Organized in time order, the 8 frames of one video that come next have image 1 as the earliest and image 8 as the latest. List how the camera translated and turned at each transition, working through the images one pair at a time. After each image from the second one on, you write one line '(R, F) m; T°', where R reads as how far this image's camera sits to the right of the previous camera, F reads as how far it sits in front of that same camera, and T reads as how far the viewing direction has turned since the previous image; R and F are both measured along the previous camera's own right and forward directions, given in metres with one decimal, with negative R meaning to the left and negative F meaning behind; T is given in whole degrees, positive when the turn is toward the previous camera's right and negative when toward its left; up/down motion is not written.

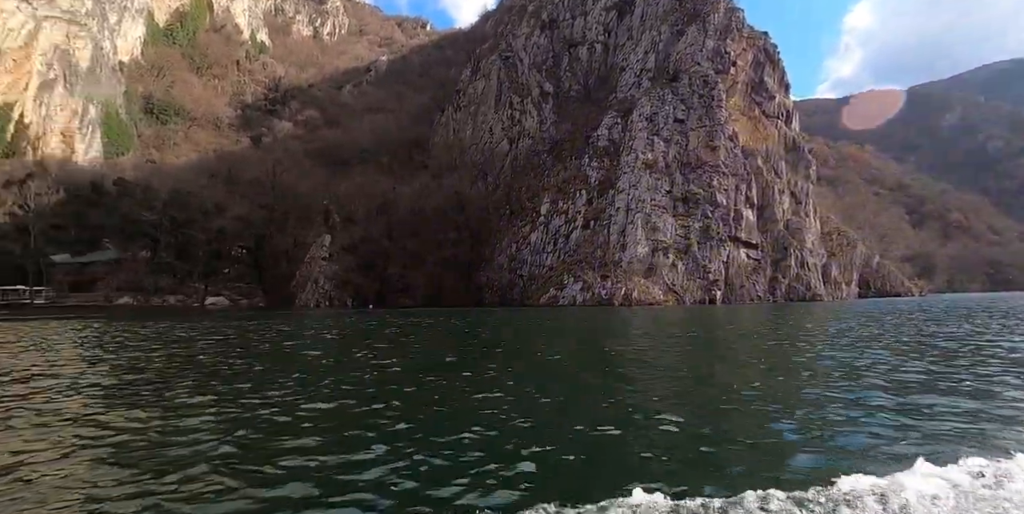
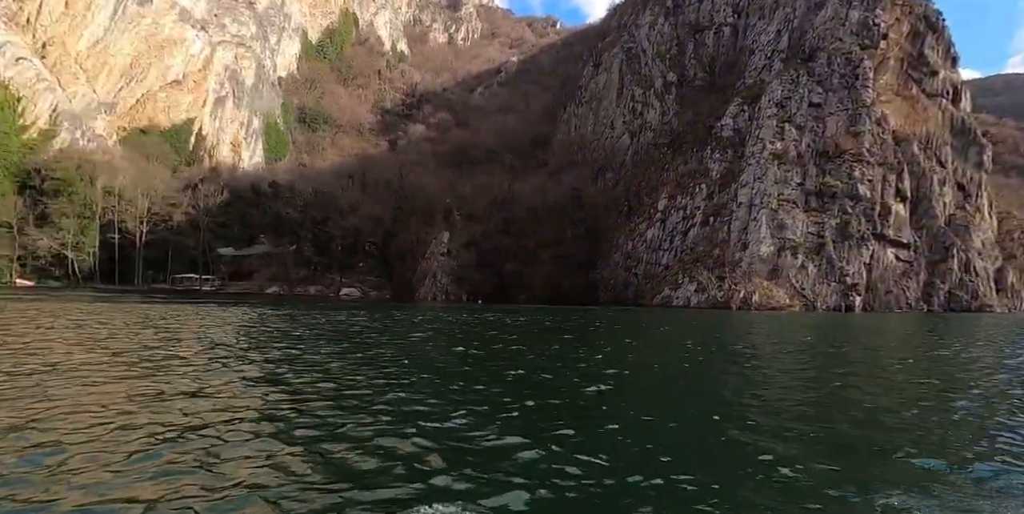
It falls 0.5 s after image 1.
(+3.4, +1.6) m; -14°
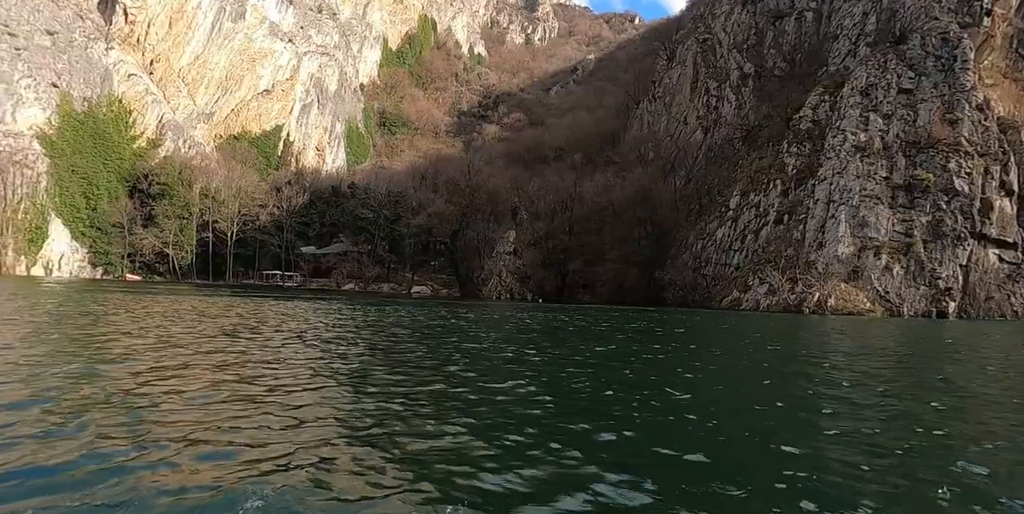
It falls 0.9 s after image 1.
(+2.7, +0.7) m; -8°
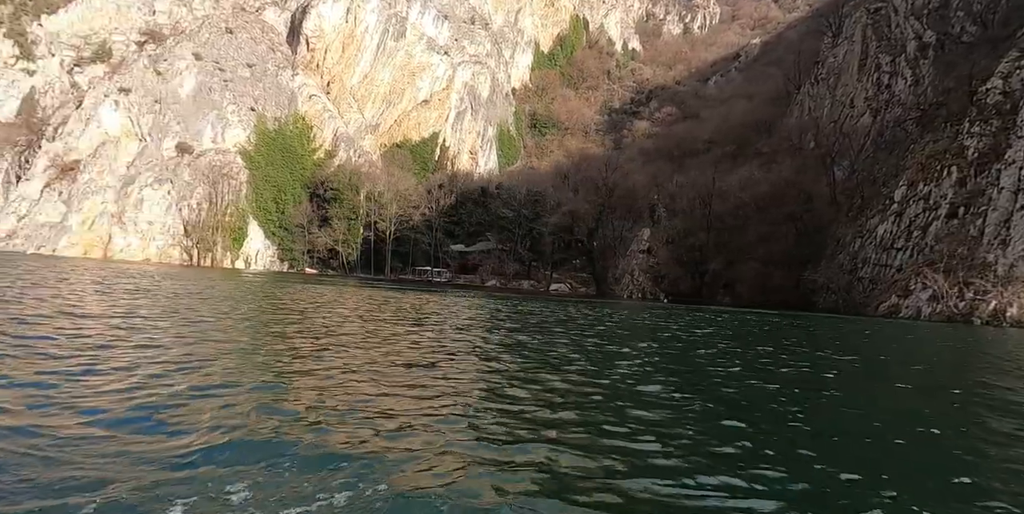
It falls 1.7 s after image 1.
(+4.8, +0.9) m; -16°
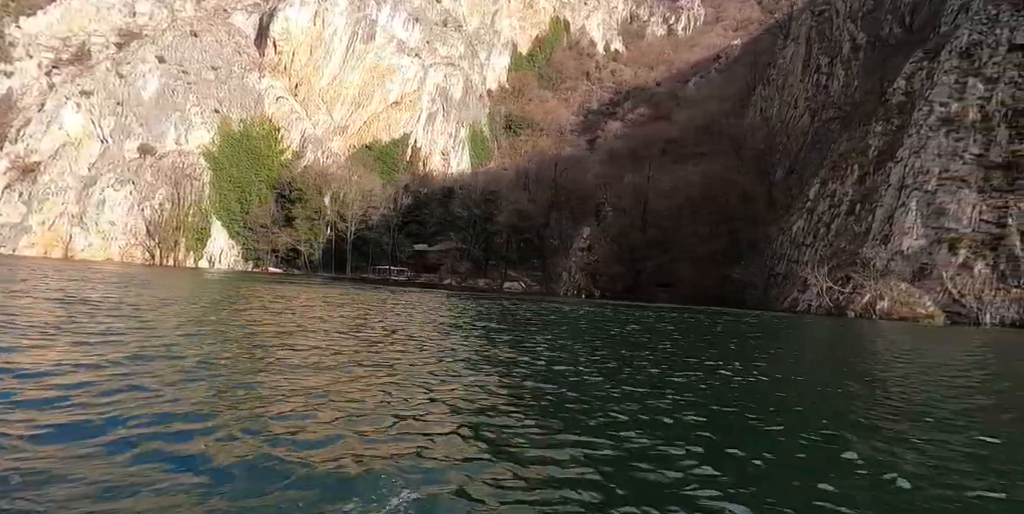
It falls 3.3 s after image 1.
(+6.0, -1.1) m; 0°
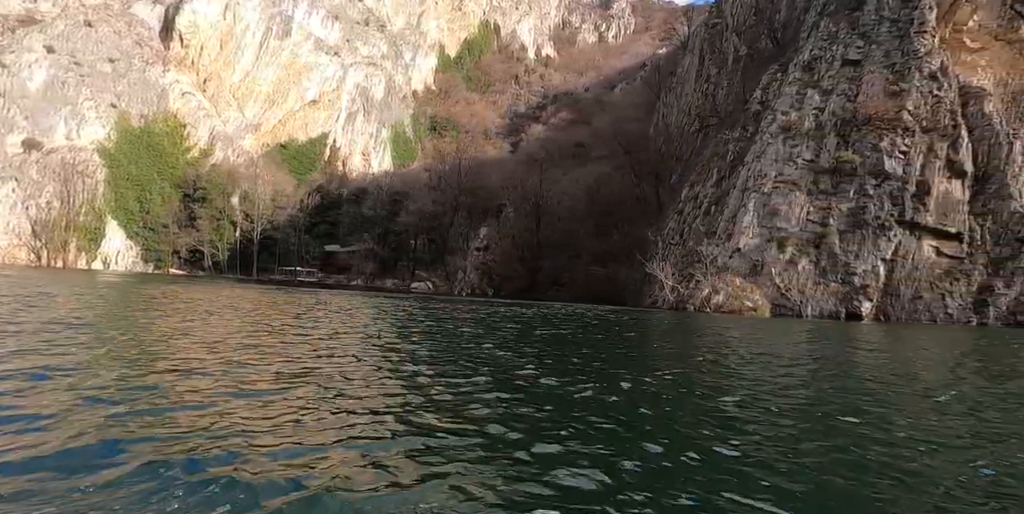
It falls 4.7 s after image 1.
(+5.0, -1.0) m; +5°
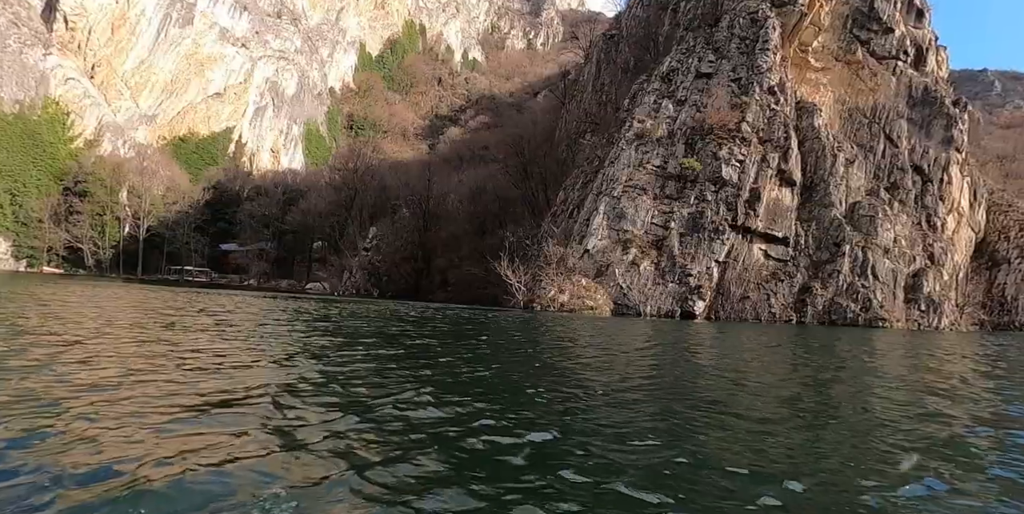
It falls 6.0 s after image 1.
(+5.0, -0.4) m; +6°
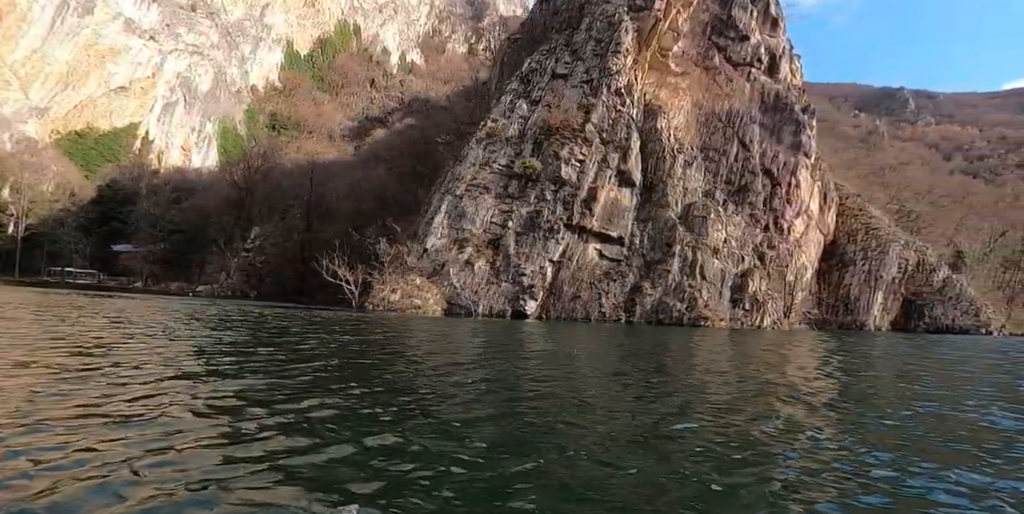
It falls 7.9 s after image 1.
(+7.2, +0.5) m; +4°
